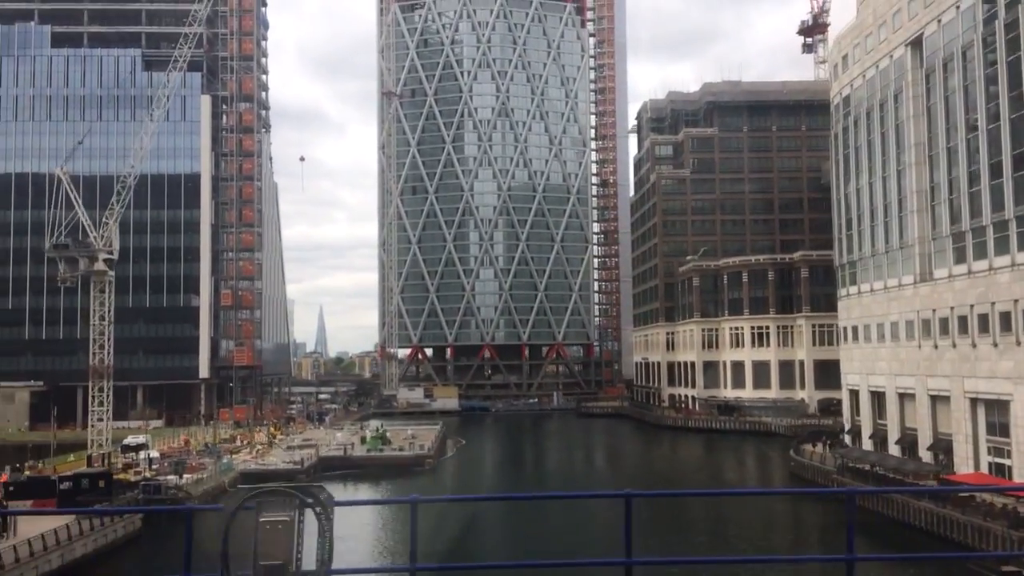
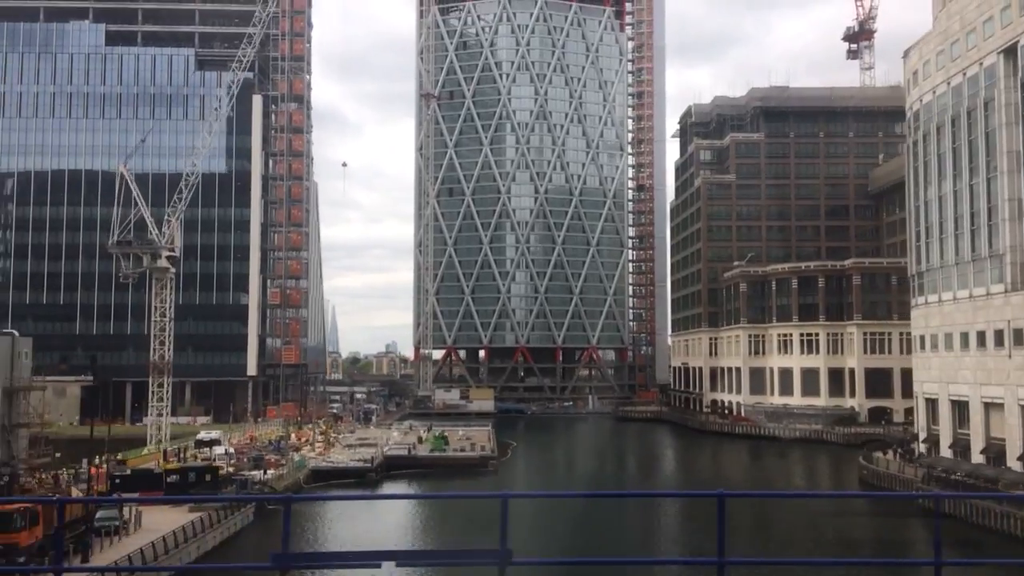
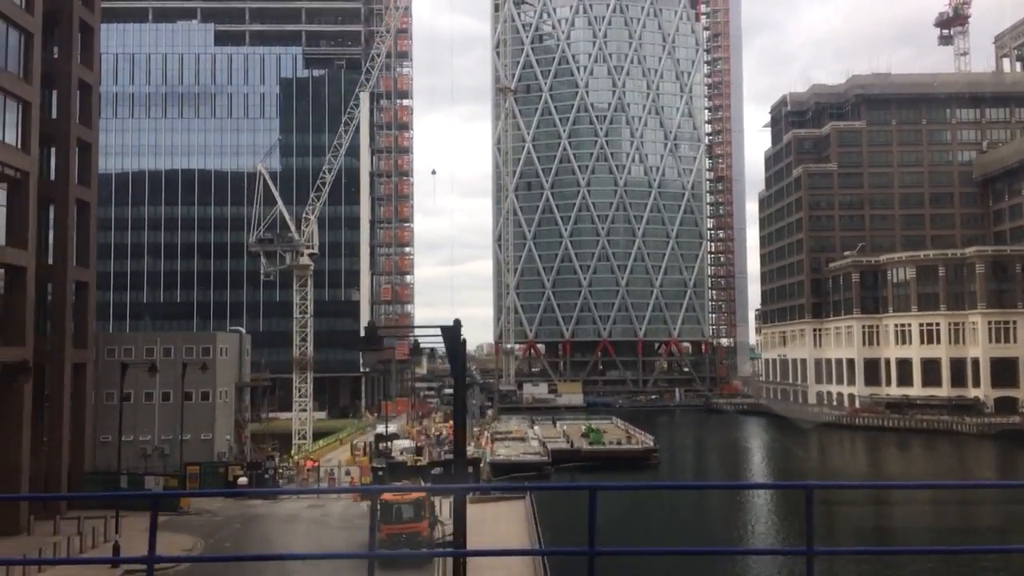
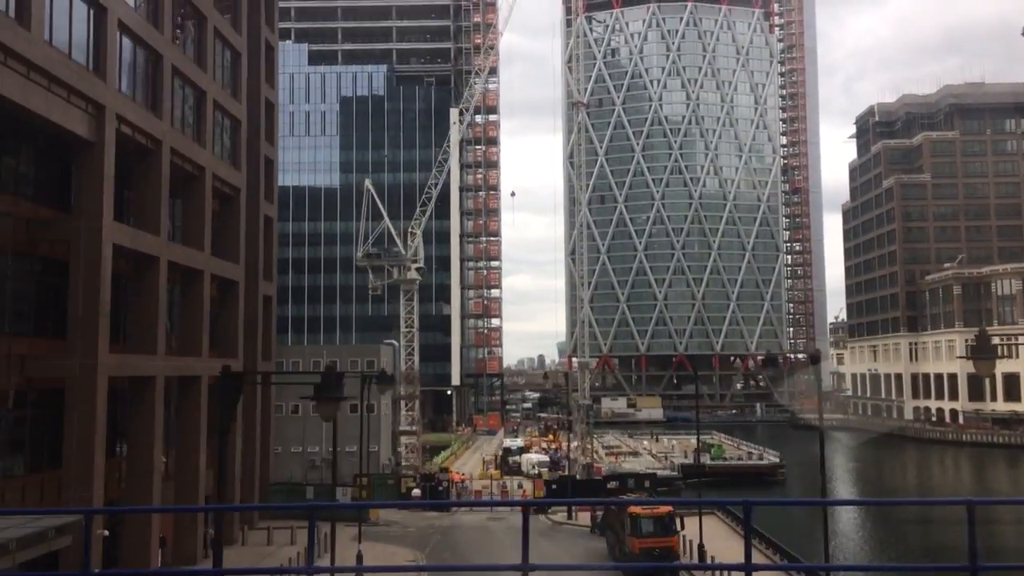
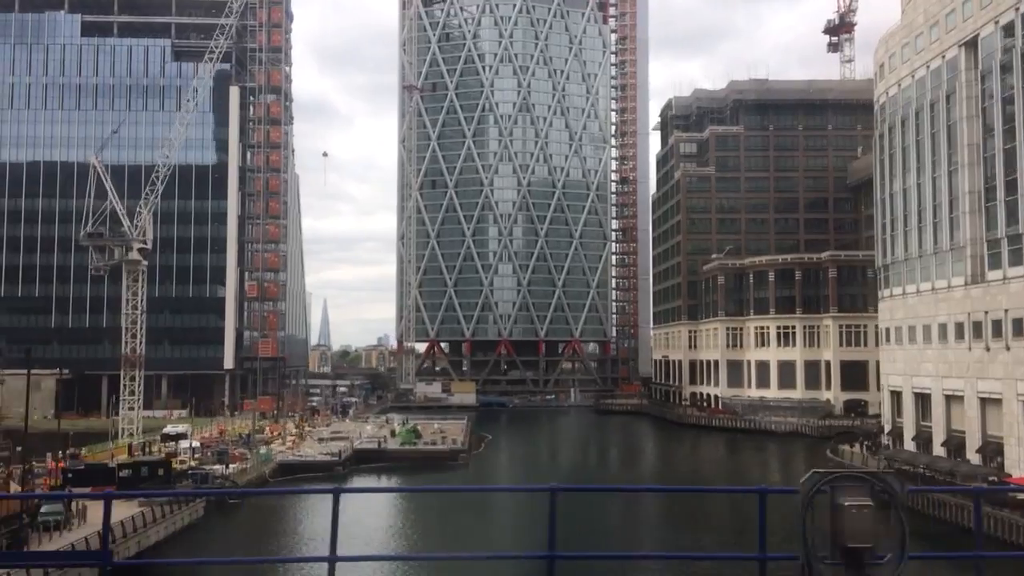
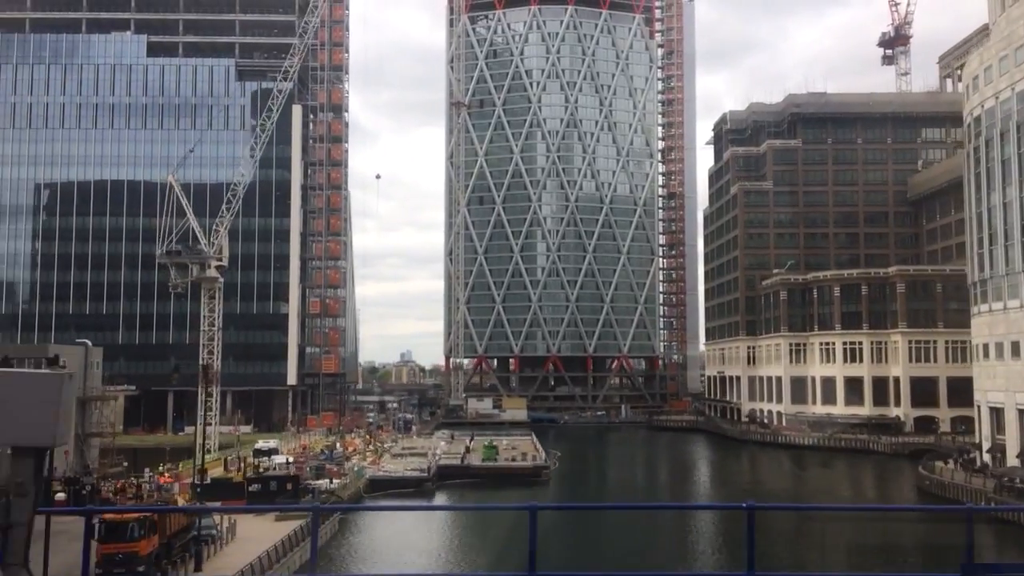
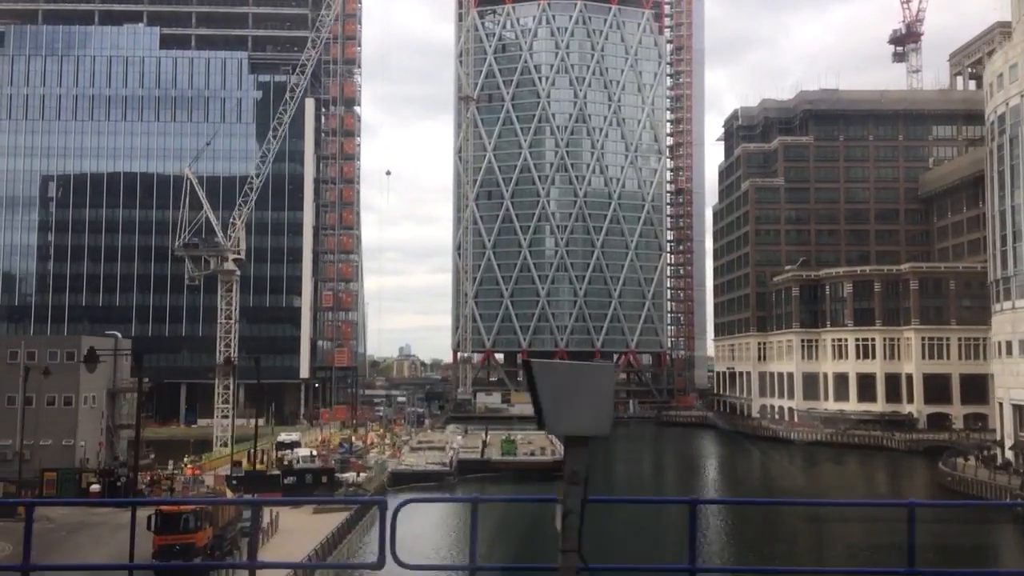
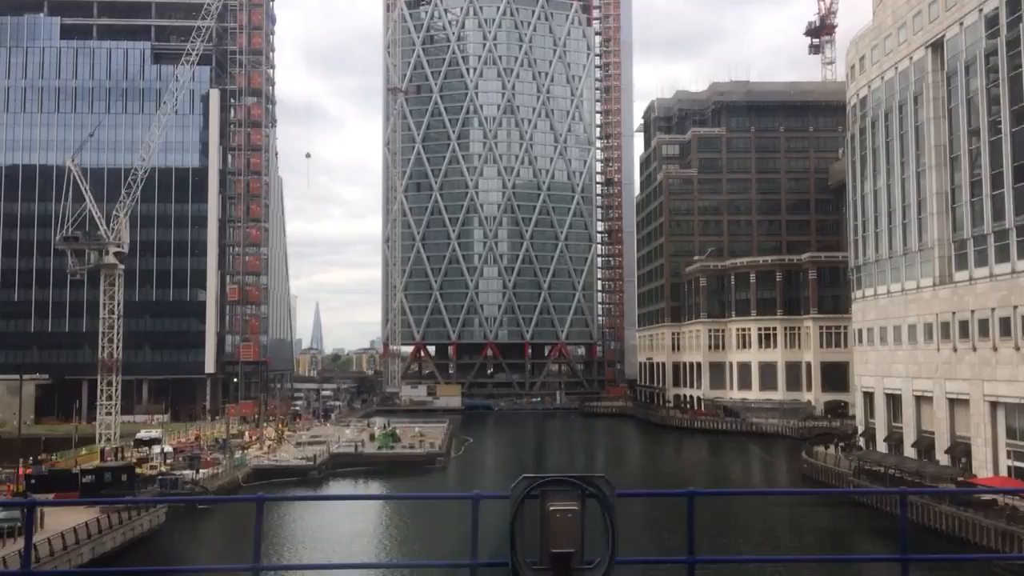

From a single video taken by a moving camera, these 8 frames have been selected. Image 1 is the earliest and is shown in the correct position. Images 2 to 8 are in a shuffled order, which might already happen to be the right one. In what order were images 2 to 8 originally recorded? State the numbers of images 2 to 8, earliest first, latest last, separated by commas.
8, 5, 2, 6, 7, 3, 4
